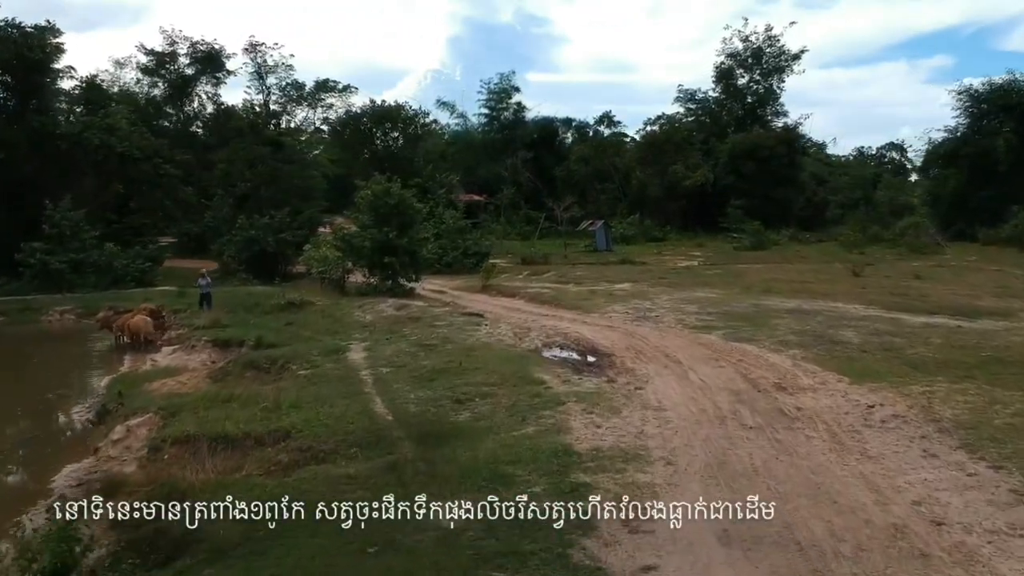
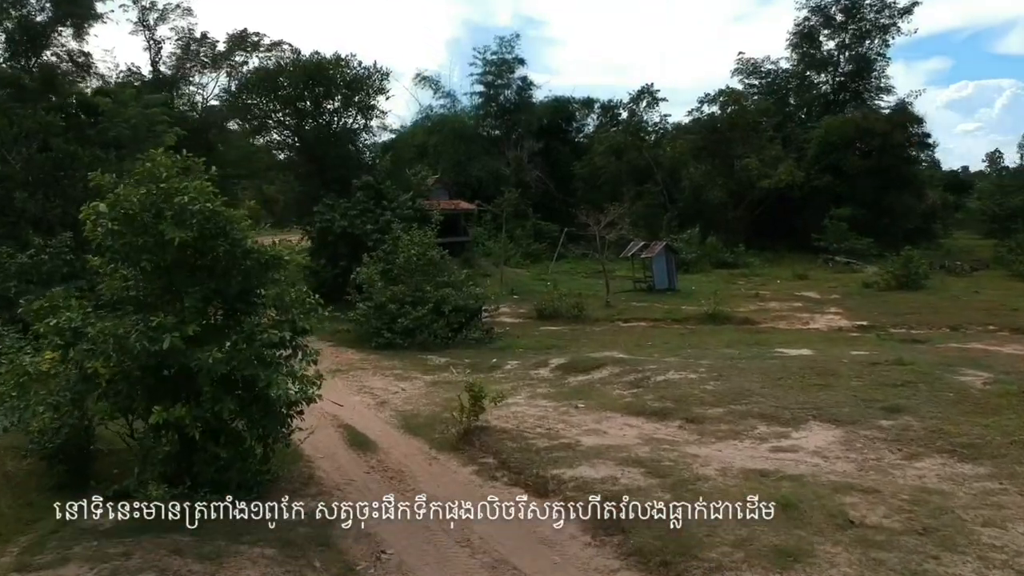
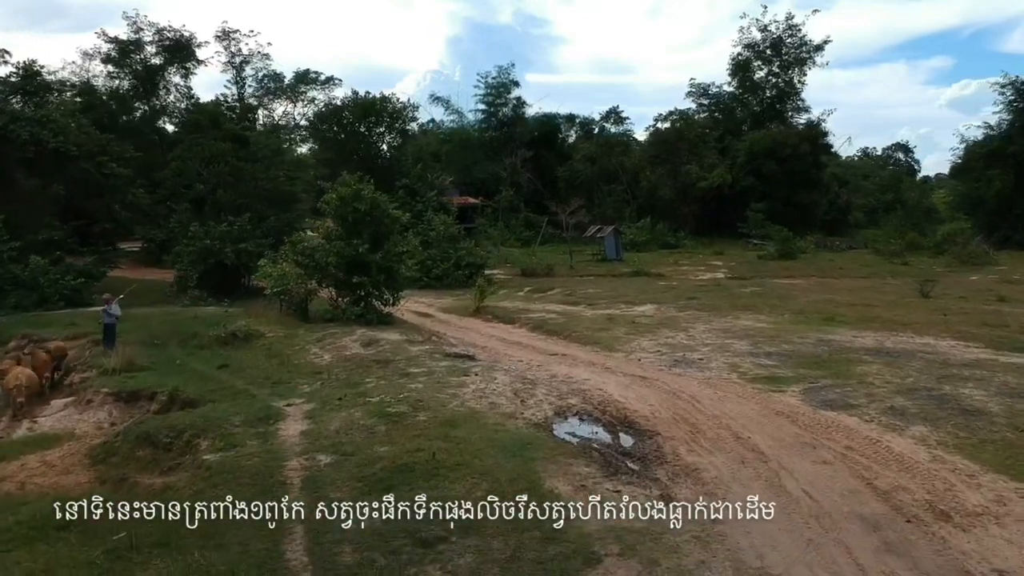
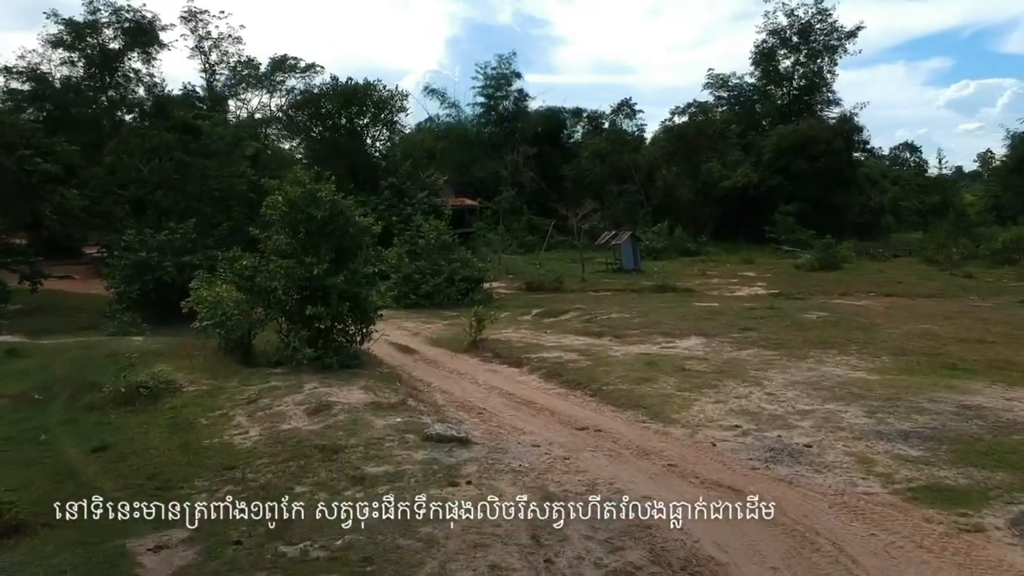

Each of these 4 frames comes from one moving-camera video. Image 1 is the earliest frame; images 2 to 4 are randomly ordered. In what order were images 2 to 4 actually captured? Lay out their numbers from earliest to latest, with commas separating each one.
3, 4, 2
